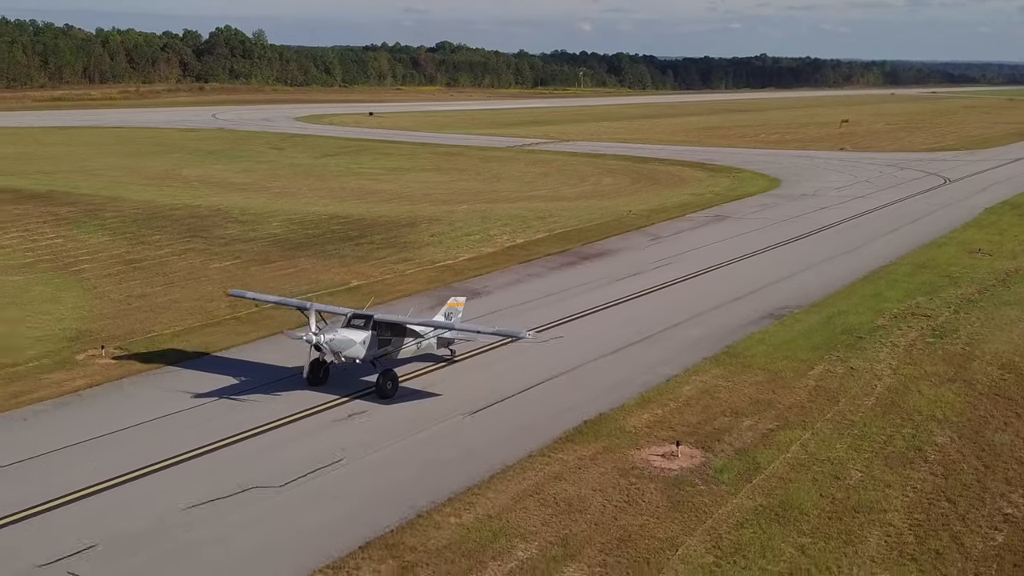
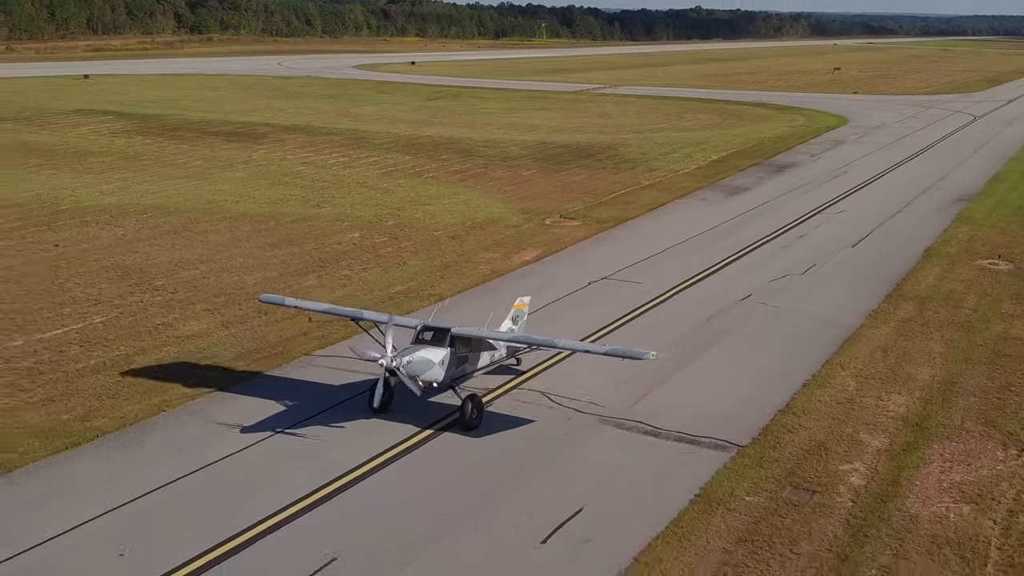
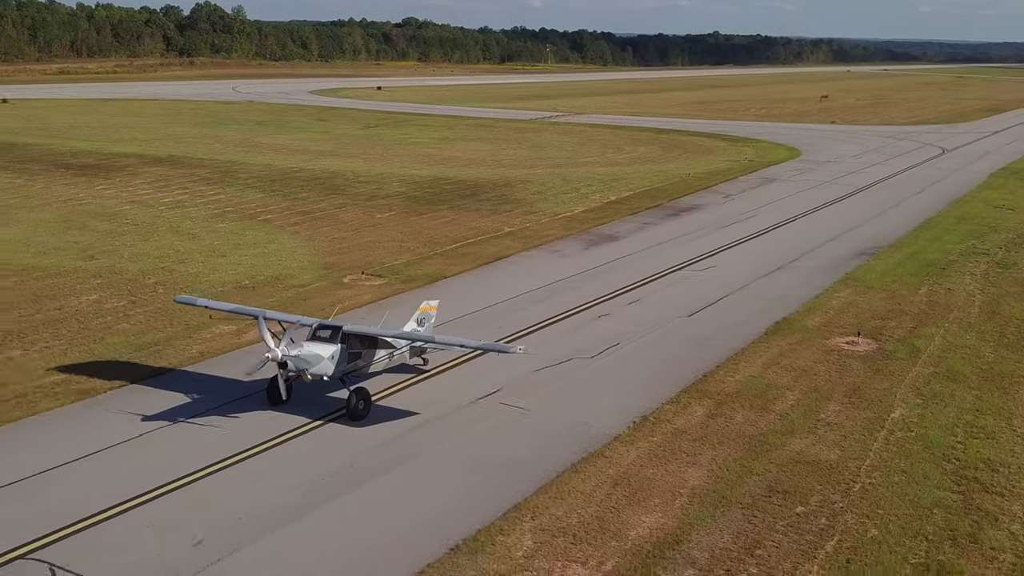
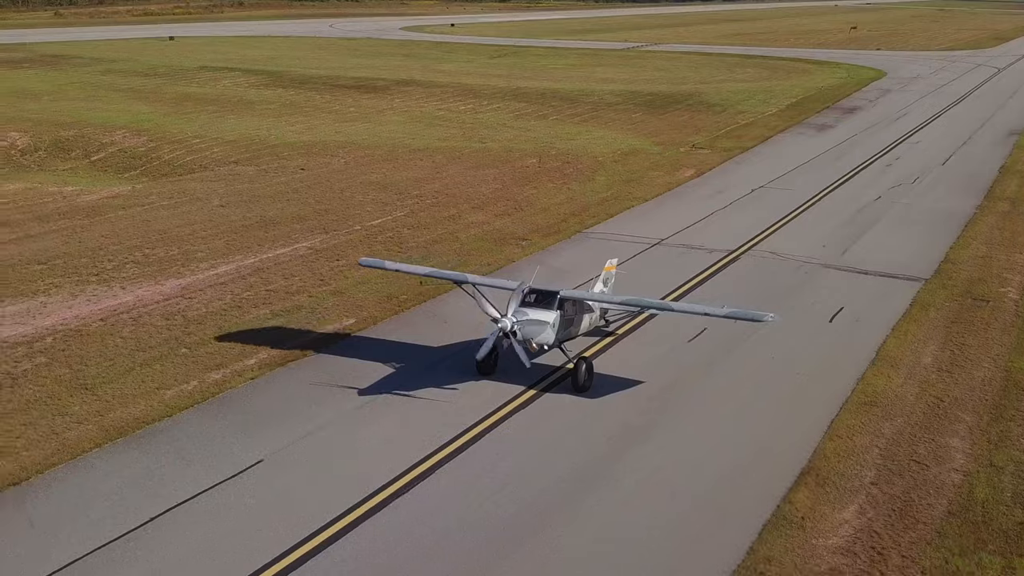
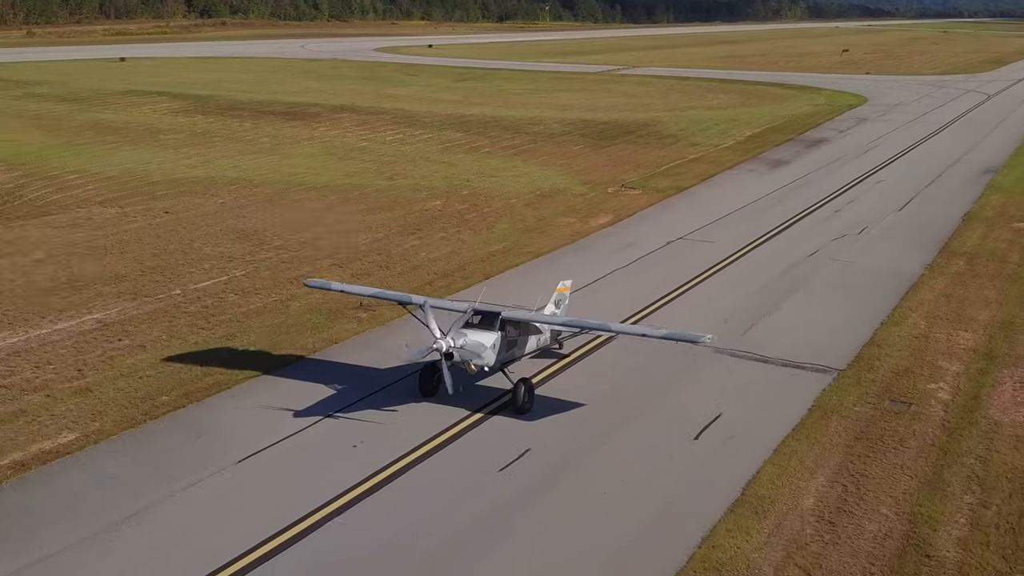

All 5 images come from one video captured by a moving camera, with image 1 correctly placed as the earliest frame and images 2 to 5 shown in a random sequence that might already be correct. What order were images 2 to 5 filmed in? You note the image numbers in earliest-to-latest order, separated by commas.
3, 2, 5, 4
